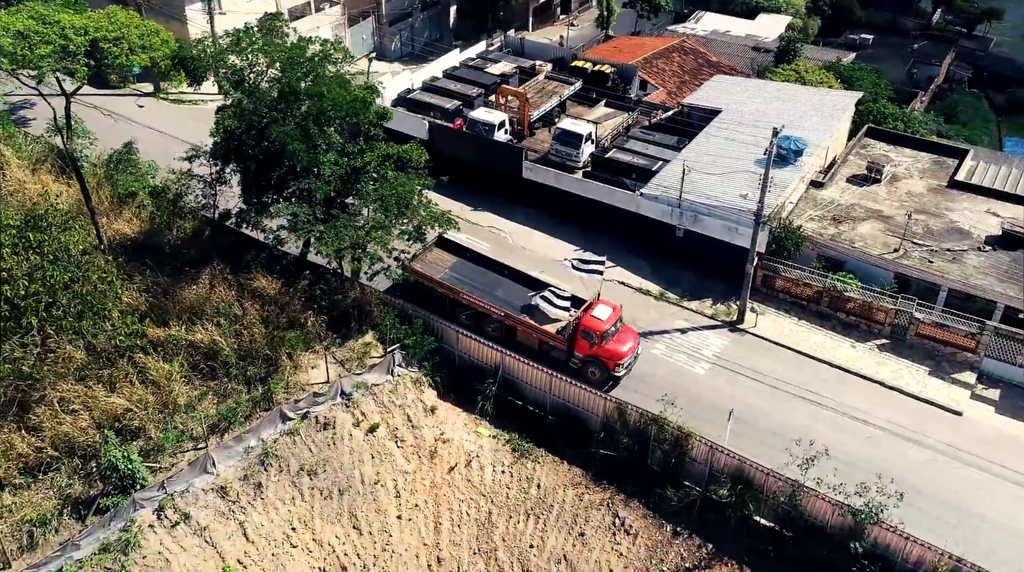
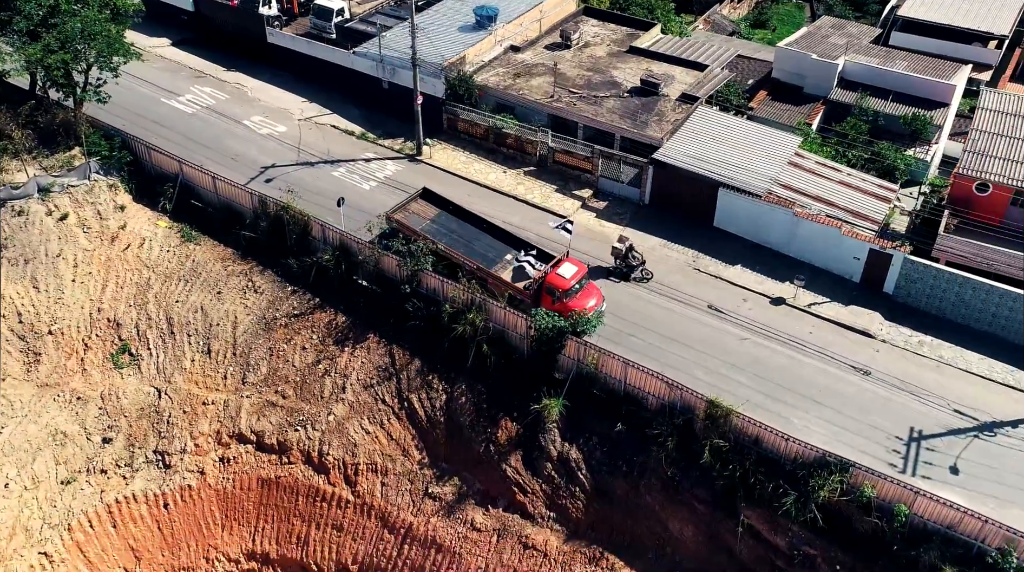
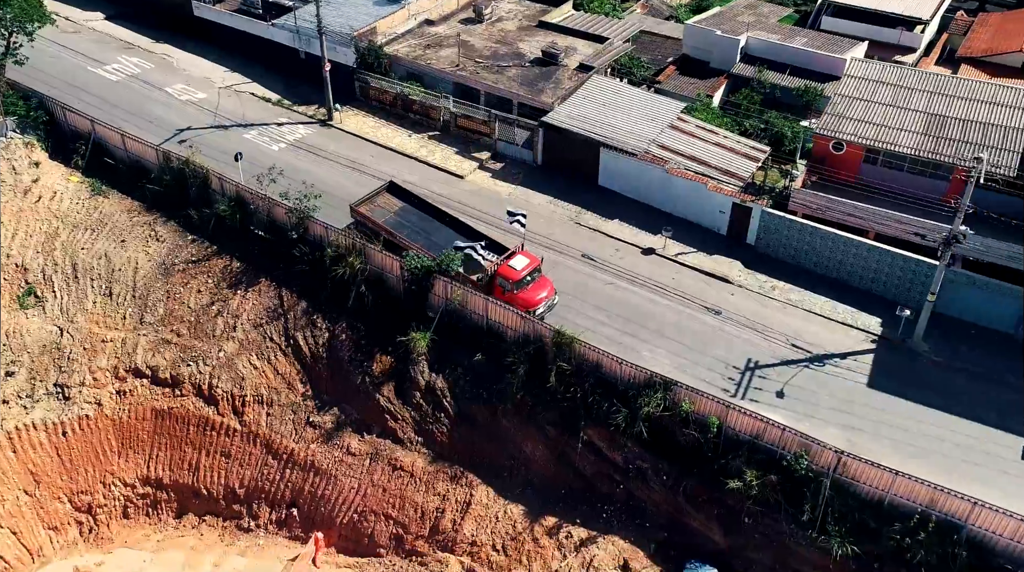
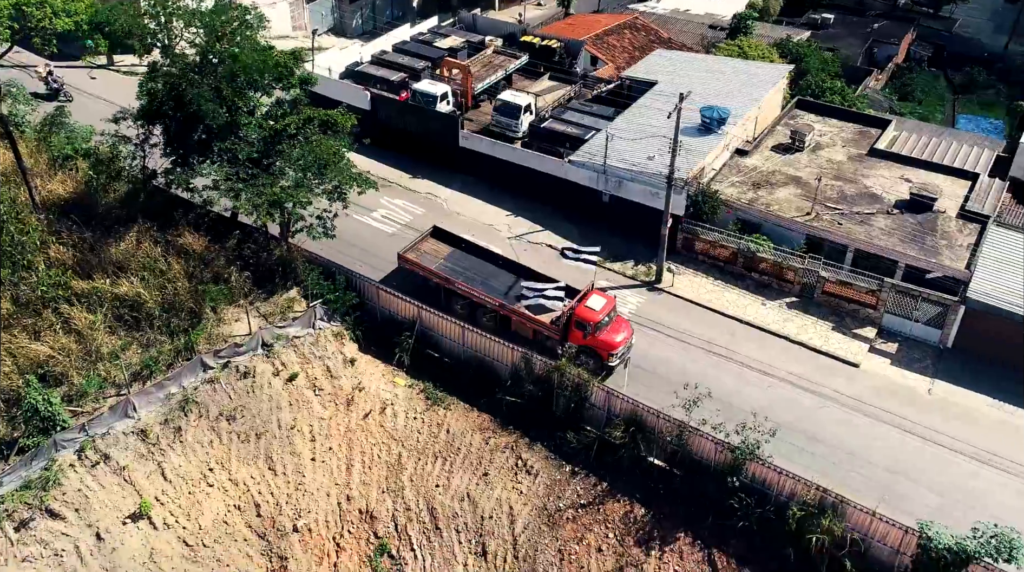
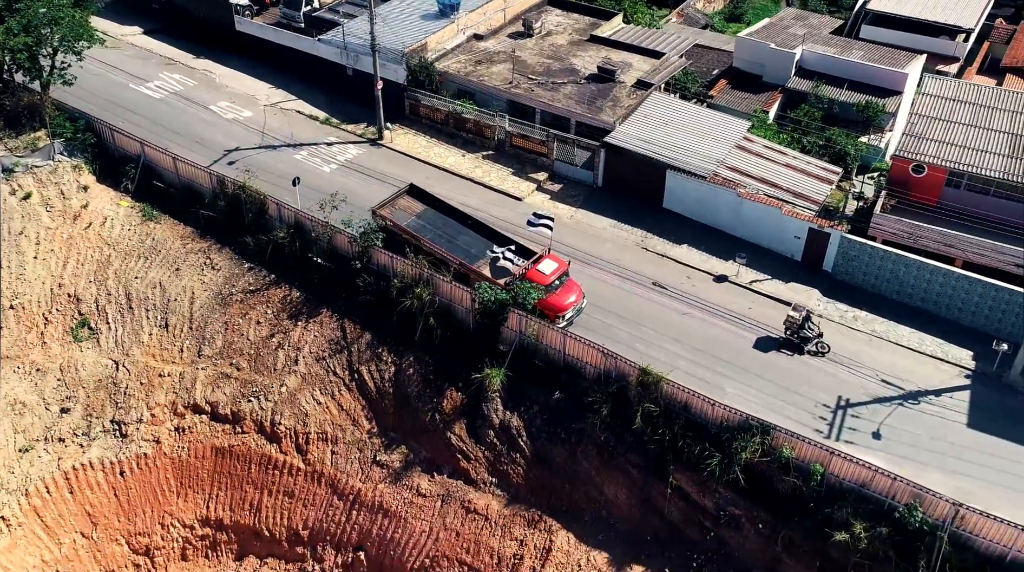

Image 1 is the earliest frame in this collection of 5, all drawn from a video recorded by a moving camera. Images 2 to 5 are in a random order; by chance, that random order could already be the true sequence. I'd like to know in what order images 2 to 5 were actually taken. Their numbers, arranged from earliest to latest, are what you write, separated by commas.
4, 2, 5, 3
